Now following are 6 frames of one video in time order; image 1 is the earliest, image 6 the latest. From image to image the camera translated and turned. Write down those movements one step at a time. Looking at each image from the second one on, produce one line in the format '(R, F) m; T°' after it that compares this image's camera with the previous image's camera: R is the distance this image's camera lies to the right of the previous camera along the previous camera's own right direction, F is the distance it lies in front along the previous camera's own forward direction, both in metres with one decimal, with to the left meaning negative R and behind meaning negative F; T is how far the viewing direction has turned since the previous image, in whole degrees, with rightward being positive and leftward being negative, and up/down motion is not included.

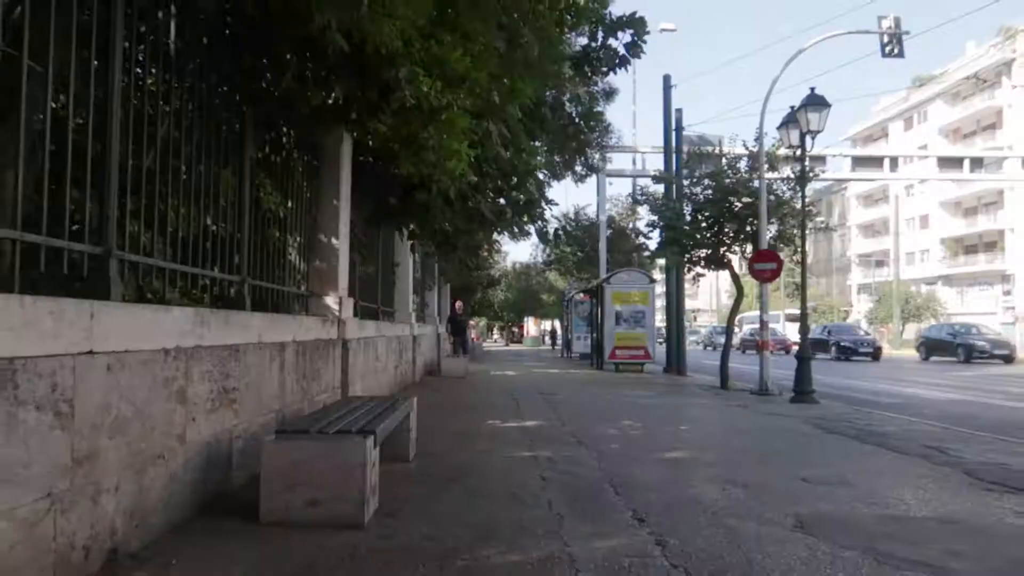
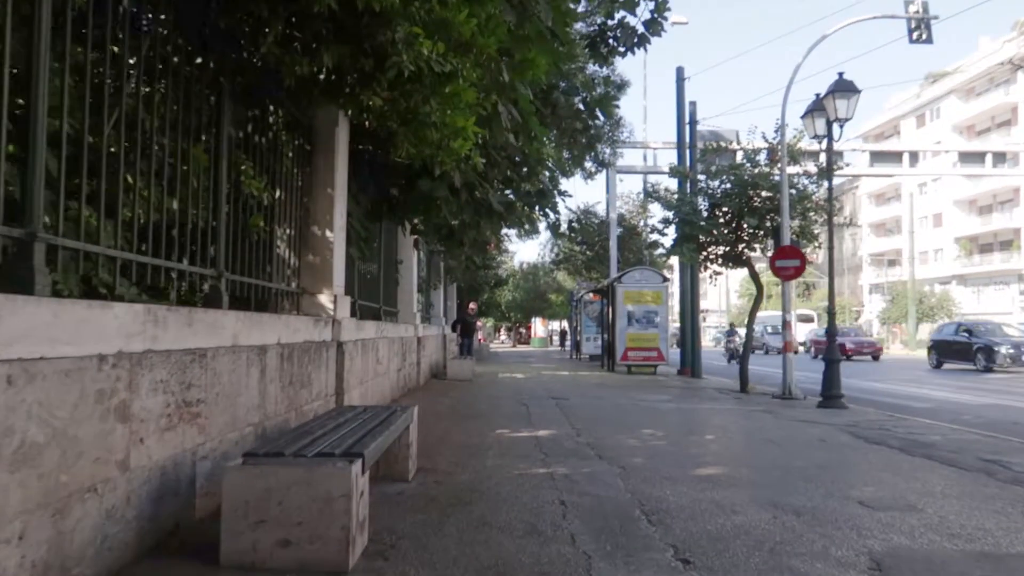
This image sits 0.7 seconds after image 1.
(-0.1, +0.9) m; 0°
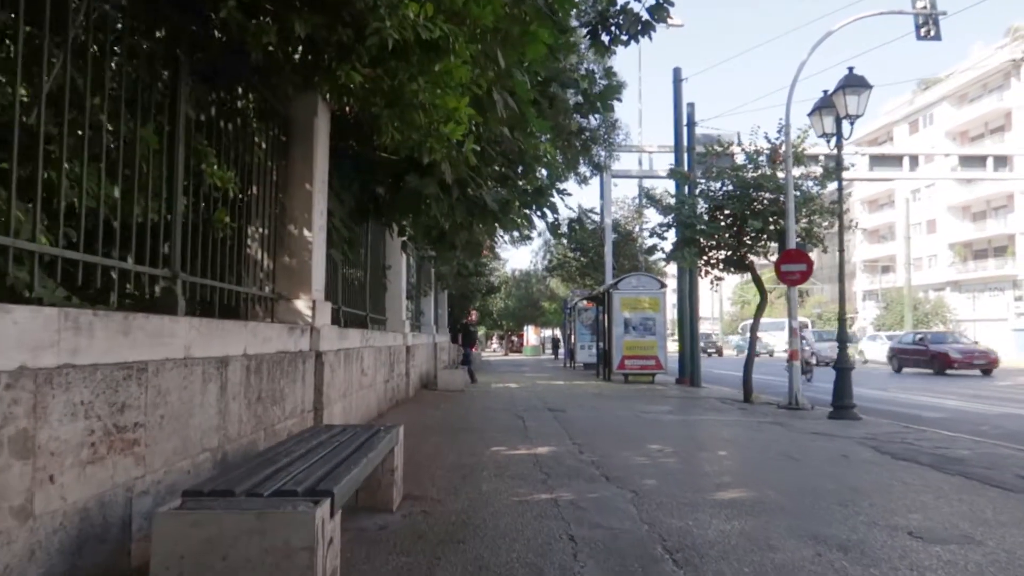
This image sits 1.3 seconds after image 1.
(0.0, +0.7) m; +1°
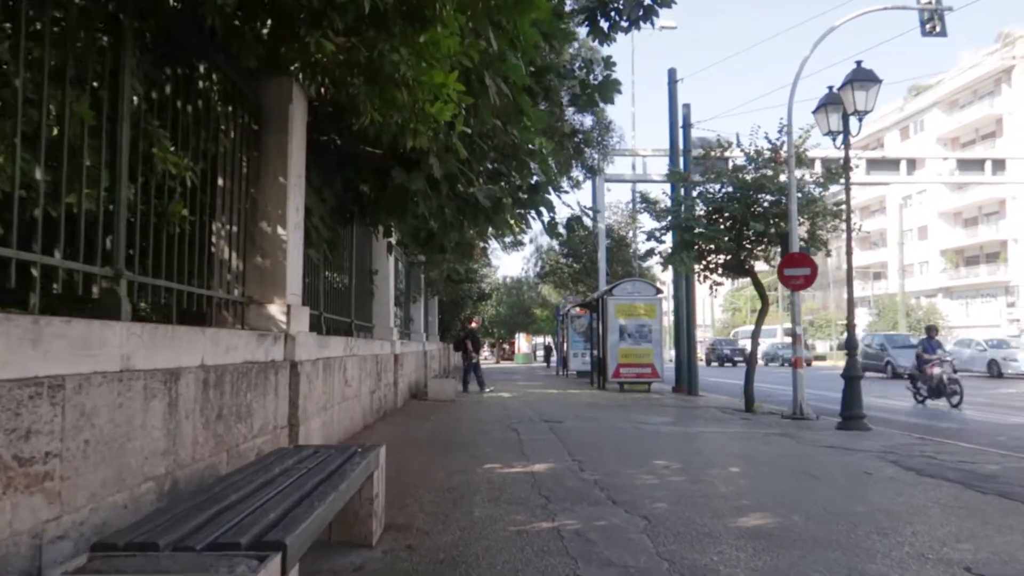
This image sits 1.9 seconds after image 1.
(0.0, +0.7) m; +1°
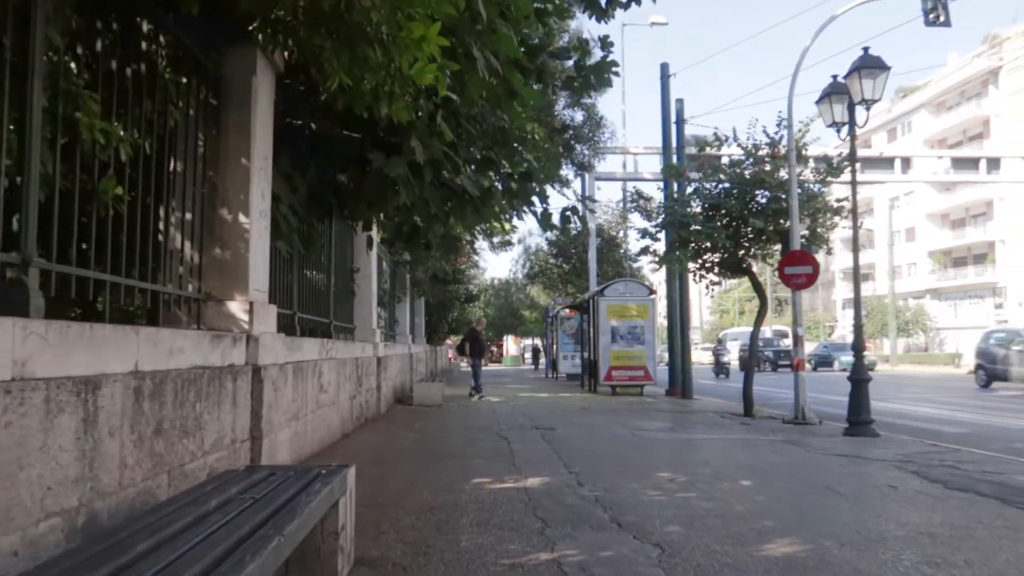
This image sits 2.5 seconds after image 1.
(0.0, +0.7) m; +1°
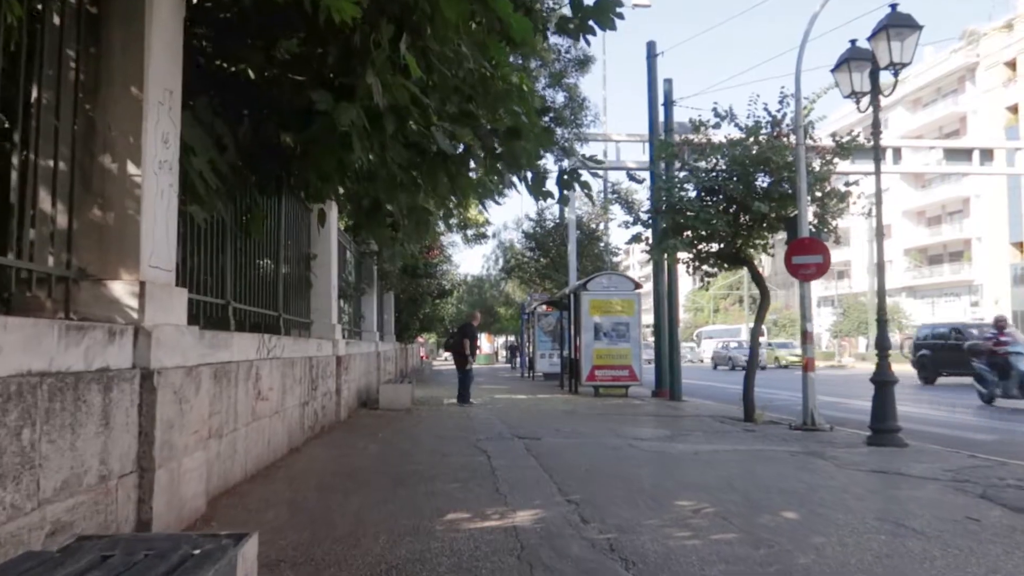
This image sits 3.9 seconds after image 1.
(-0.1, +1.6) m; +2°
